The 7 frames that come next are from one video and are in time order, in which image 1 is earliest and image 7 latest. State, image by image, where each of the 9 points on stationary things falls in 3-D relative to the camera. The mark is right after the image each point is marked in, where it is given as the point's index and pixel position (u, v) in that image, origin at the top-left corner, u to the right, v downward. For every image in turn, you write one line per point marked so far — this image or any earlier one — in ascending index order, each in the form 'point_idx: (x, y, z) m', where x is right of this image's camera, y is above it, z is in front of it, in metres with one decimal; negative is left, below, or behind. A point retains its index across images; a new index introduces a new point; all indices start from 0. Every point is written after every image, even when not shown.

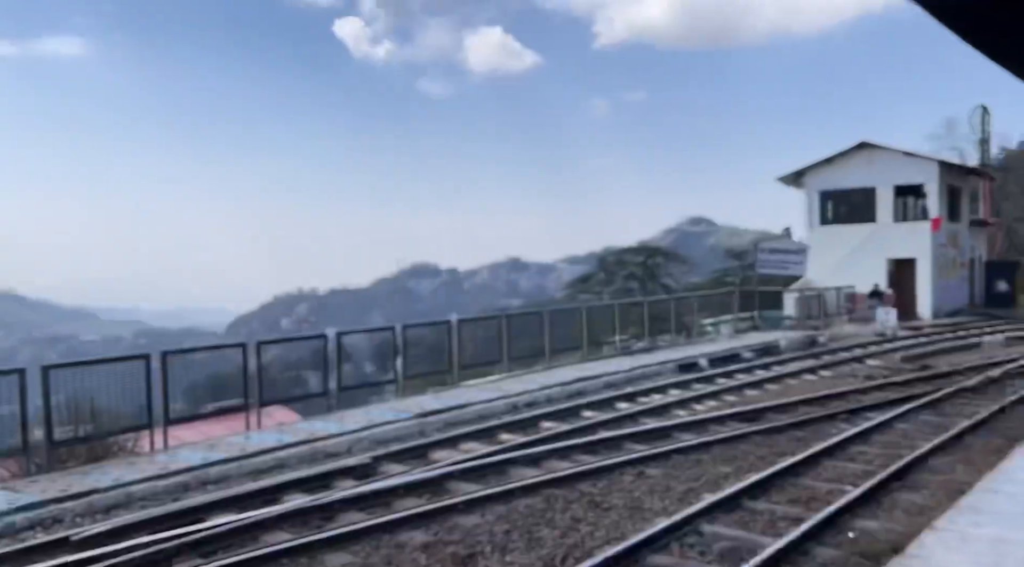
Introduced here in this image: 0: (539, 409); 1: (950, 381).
0: (+0.3, -1.6, +10.8) m
1: (+6.4, -1.5, +13.0) m
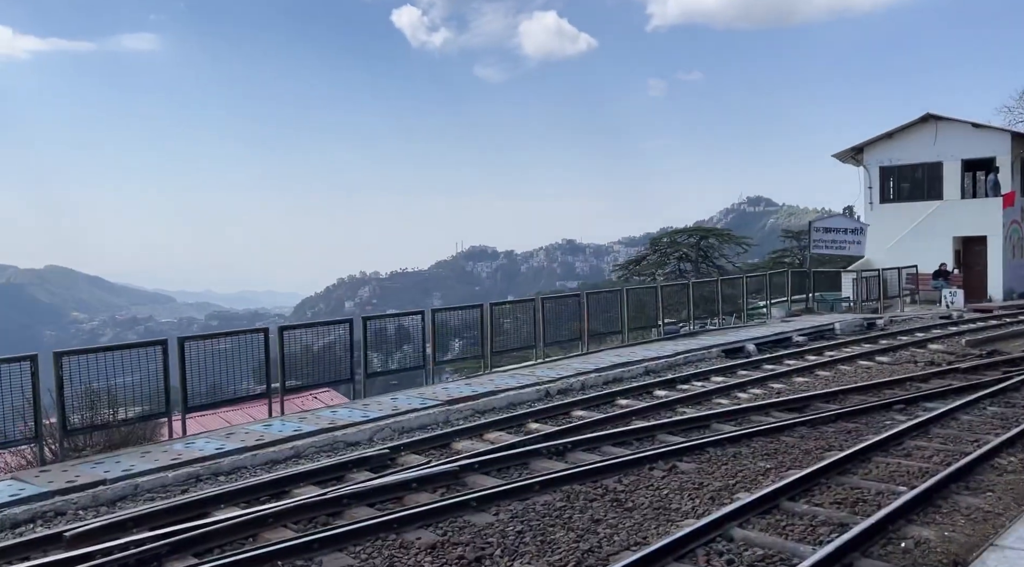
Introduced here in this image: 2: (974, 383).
0: (+0.7, -1.3, +10.2) m
1: (+6.9, -1.2, +12.0) m
2: (+5.7, -1.2, +11.0) m
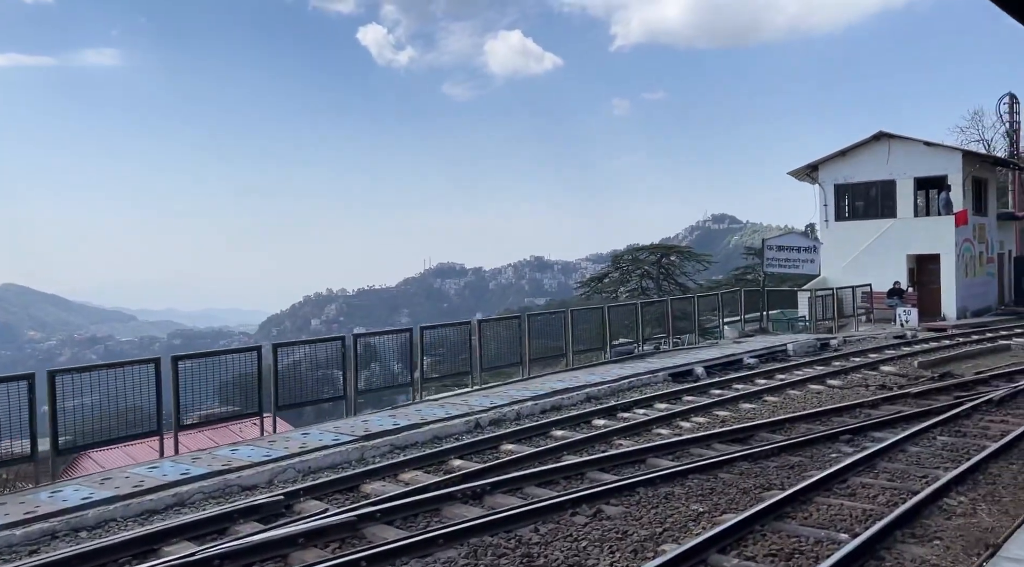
0: (-0.1, -1.6, +9.6) m
1: (+6.1, -1.4, +11.6) m
2: (+4.9, -1.5, +10.5) m
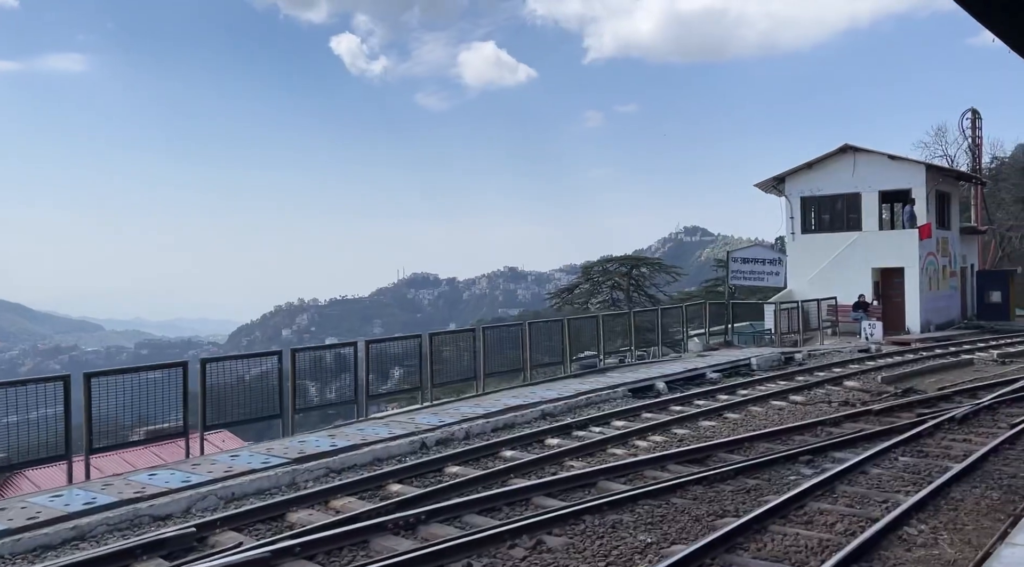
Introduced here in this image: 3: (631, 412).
0: (-0.6, -1.7, +9.1) m
1: (+5.5, -1.6, +11.4) m
2: (+4.3, -1.7, +10.2) m
3: (+1.5, -1.7, +11.4) m
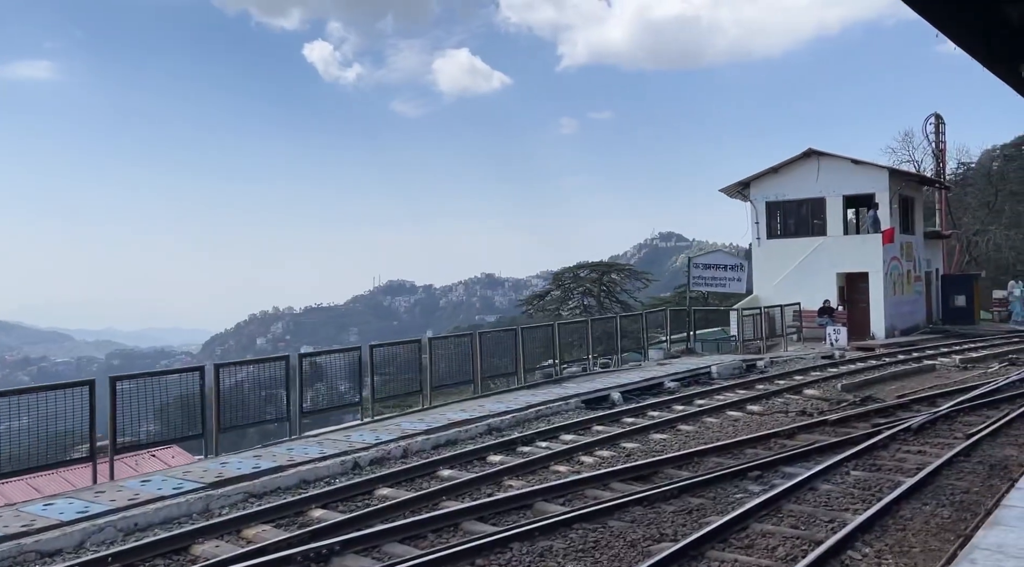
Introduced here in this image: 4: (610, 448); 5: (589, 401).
0: (-1.2, -1.8, +8.7) m
1: (+4.8, -1.7, +11.1) m
2: (+3.7, -1.7, +9.9) m
3: (+0.9, -1.8, +11.0) m
4: (+1.1, -1.8, +9.9) m
5: (+1.1, -1.7, +12.9) m
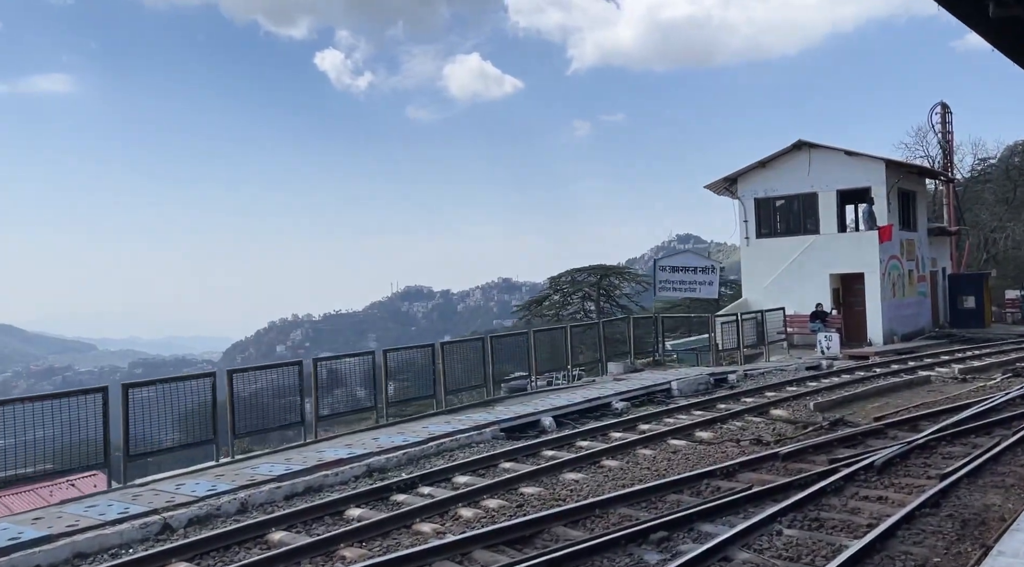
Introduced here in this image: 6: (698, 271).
0: (-2.4, -2.0, +7.0) m
1: (+3.6, -1.8, +9.3) m
2: (+2.5, -1.8, +8.1) m
3: (-0.3, -1.9, +9.3) m
4: (-0.1, -1.9, +8.2) m
5: (0.0, -1.8, +11.1) m
6: (+4.1, +0.3, +18.7) m
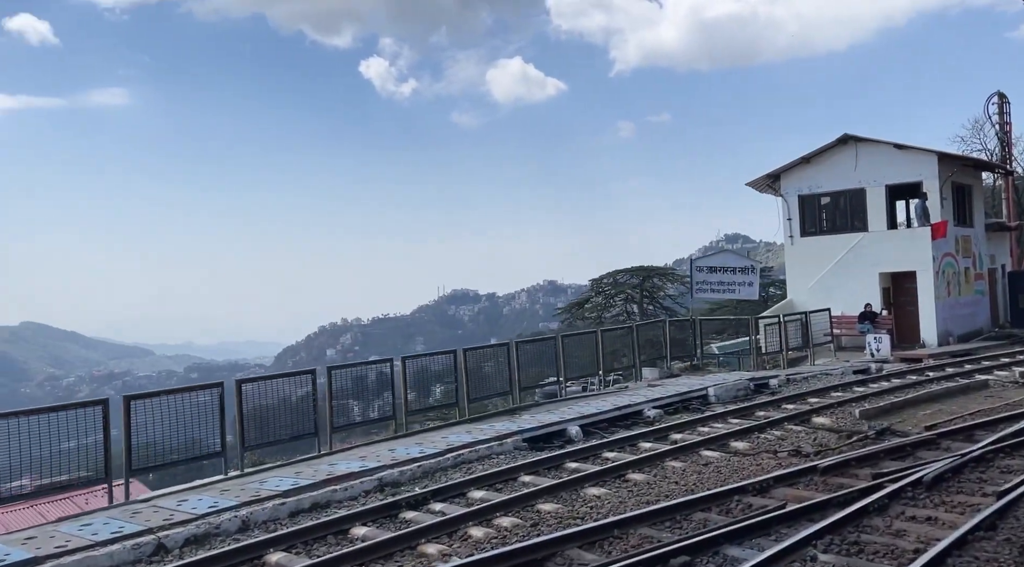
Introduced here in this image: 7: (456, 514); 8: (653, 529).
0: (-2.3, -2.0, +6.6) m
1: (+3.8, -1.8, +8.6) m
2: (+2.7, -1.8, +7.5) m
3: (-0.1, -1.9, +8.8) m
4: (+0.1, -2.0, +7.7) m
5: (+0.3, -1.9, +10.6) m
6: (+4.7, +0.2, +18.0) m
7: (-0.5, -1.9, +7.4) m
8: (+1.1, -1.9, +6.9) m
